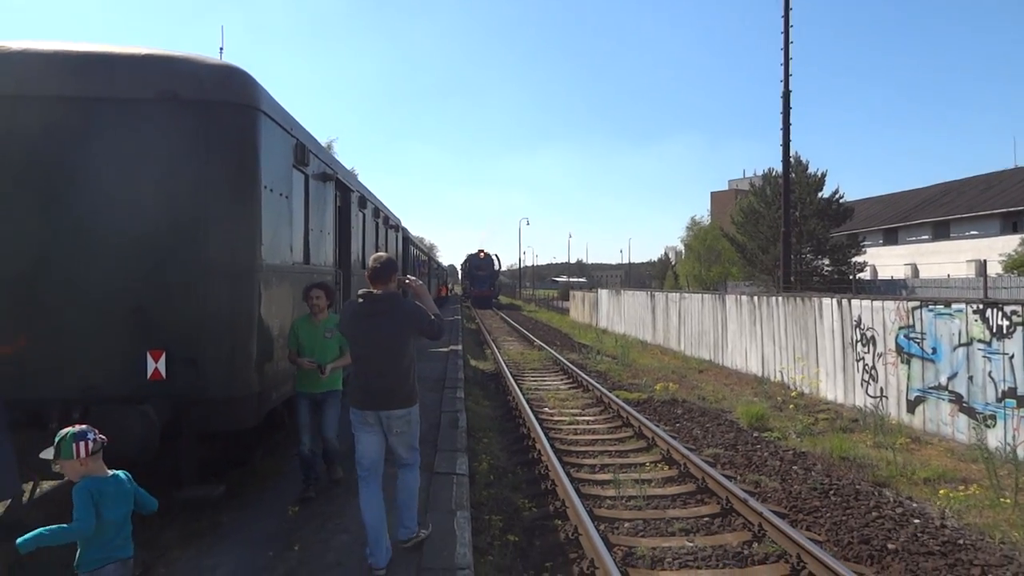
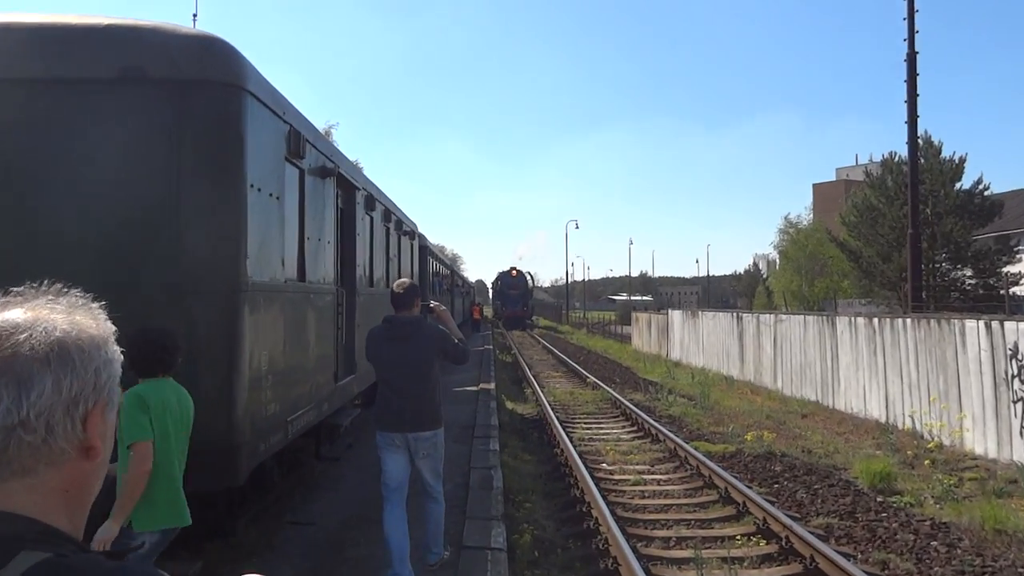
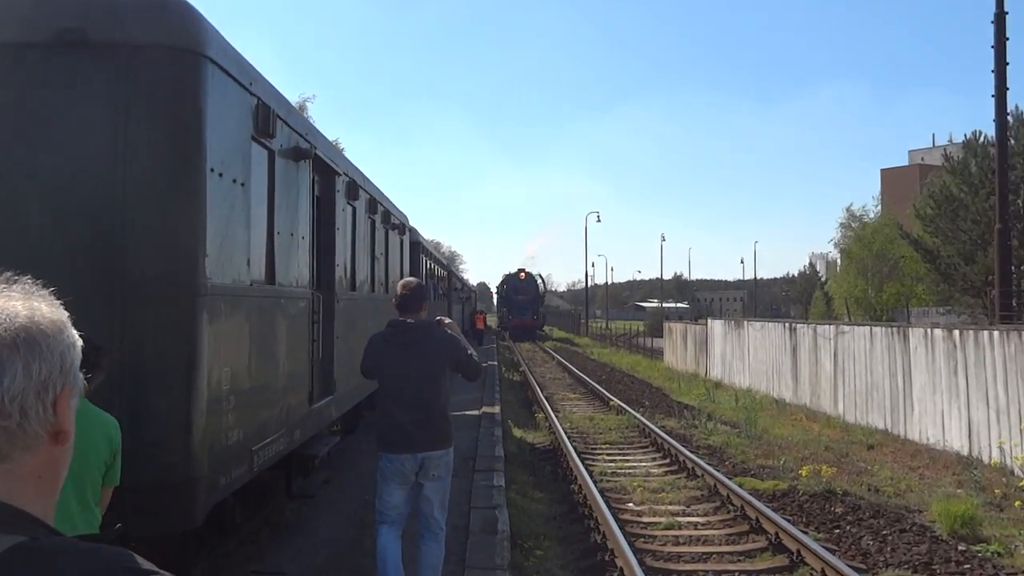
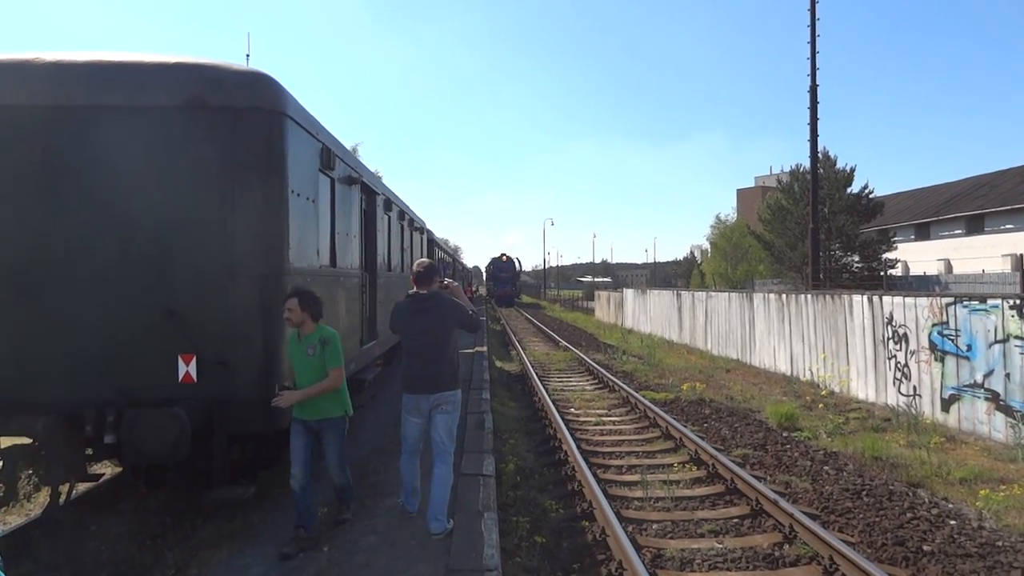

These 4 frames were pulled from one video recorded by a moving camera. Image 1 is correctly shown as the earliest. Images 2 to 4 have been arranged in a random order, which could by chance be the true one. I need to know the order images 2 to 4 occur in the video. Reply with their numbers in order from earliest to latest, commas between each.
4, 2, 3
